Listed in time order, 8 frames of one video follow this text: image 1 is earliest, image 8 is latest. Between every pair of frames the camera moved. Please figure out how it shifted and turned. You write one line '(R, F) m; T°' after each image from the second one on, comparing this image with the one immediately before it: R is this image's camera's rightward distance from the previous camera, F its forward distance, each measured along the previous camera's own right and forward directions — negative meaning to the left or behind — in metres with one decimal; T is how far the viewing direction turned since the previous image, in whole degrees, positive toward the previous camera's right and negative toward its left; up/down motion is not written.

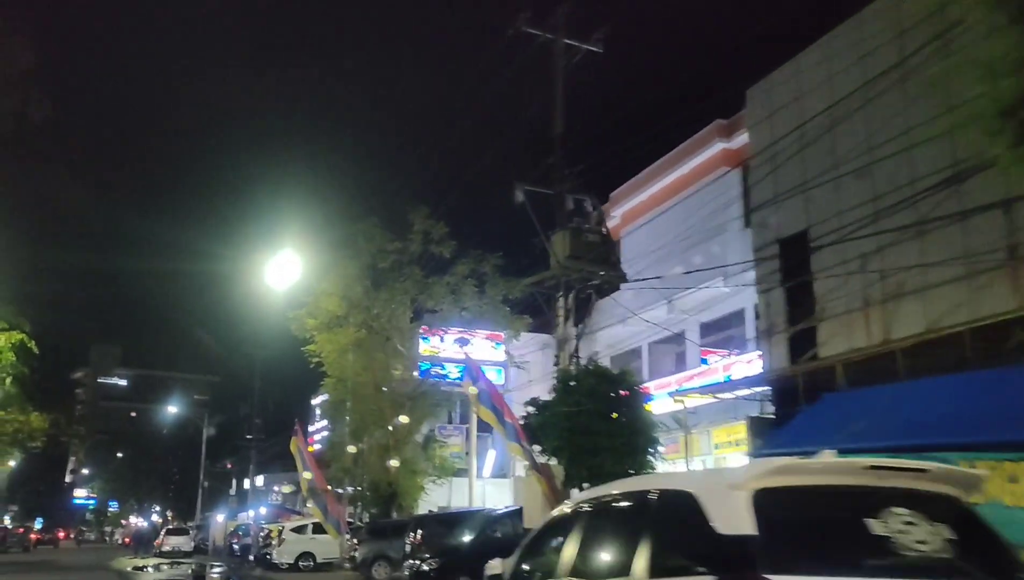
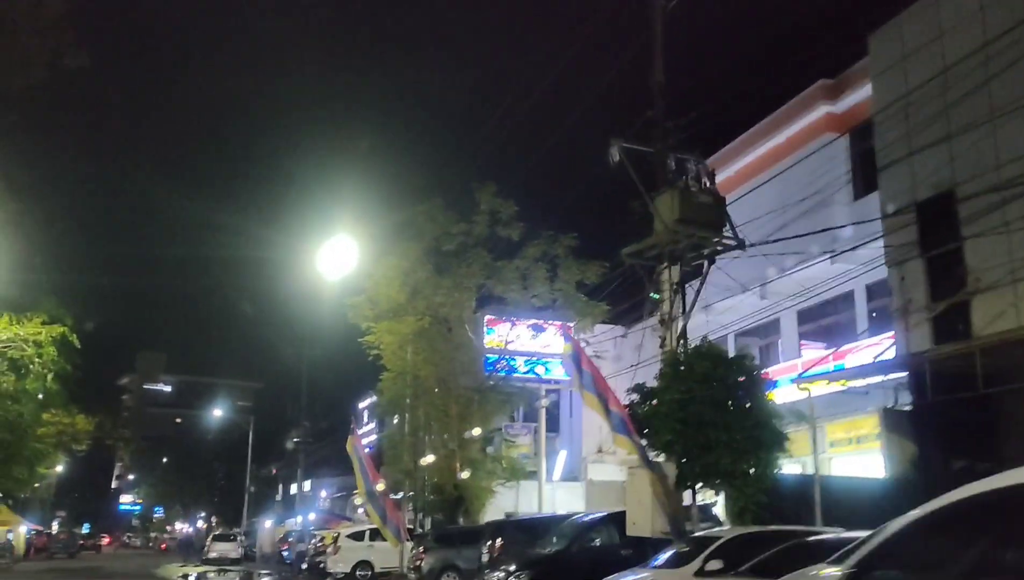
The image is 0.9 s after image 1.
(-0.9, +2.0) m; -2°
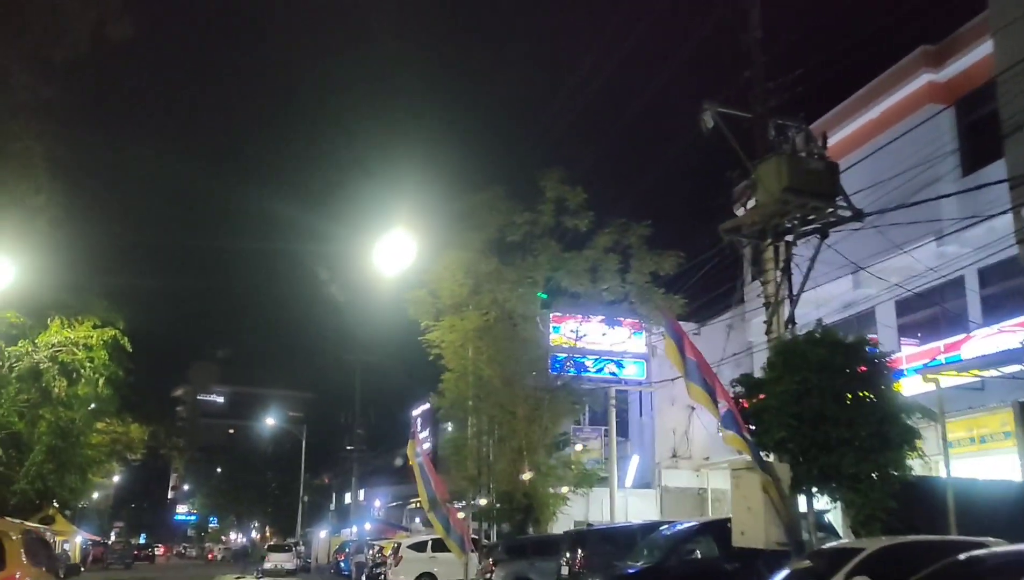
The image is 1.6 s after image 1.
(-0.5, +1.3) m; -3°
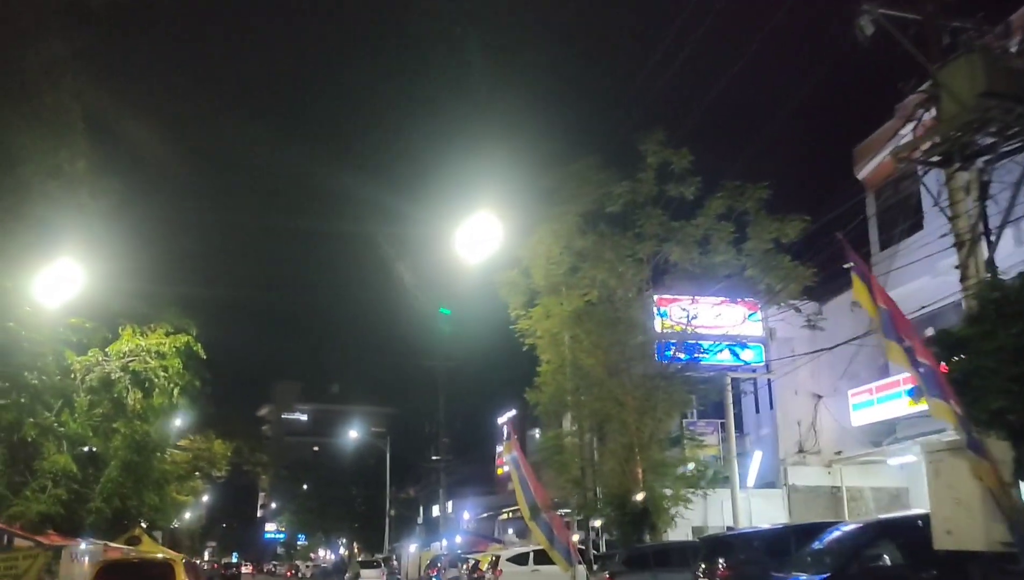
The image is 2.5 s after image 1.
(-0.6, +2.1) m; -5°
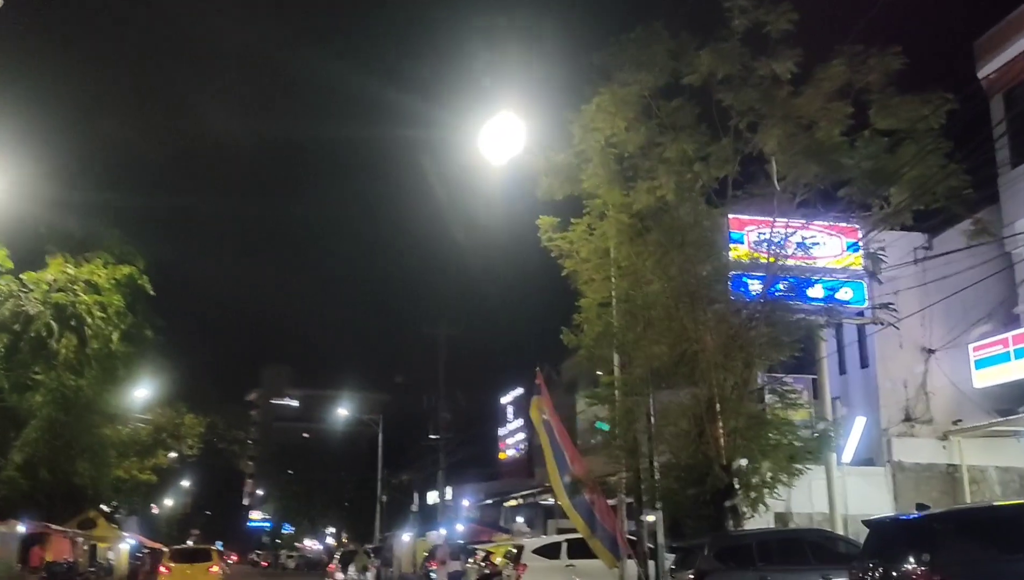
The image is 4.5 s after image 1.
(-0.6, +4.5) m; 0°
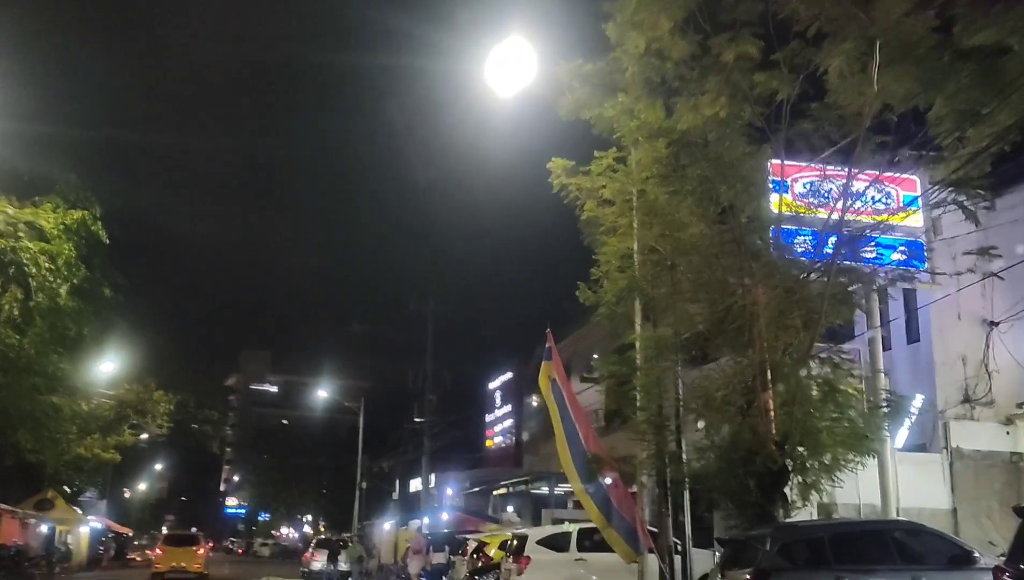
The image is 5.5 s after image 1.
(-0.3, +2.1) m; +1°
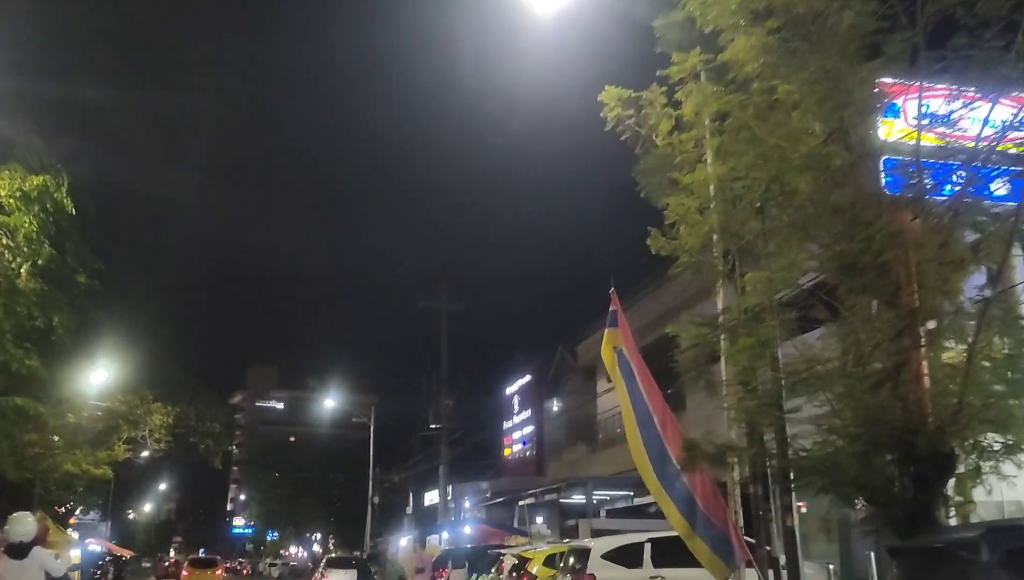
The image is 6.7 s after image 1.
(-0.6, +2.6) m; 0°
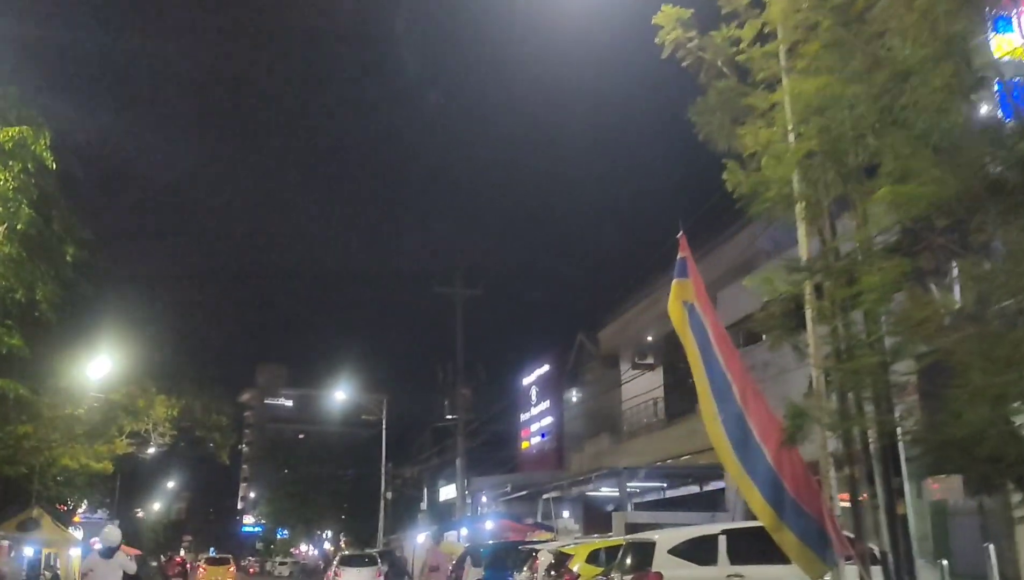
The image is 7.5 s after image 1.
(-0.4, +1.6) m; 0°
